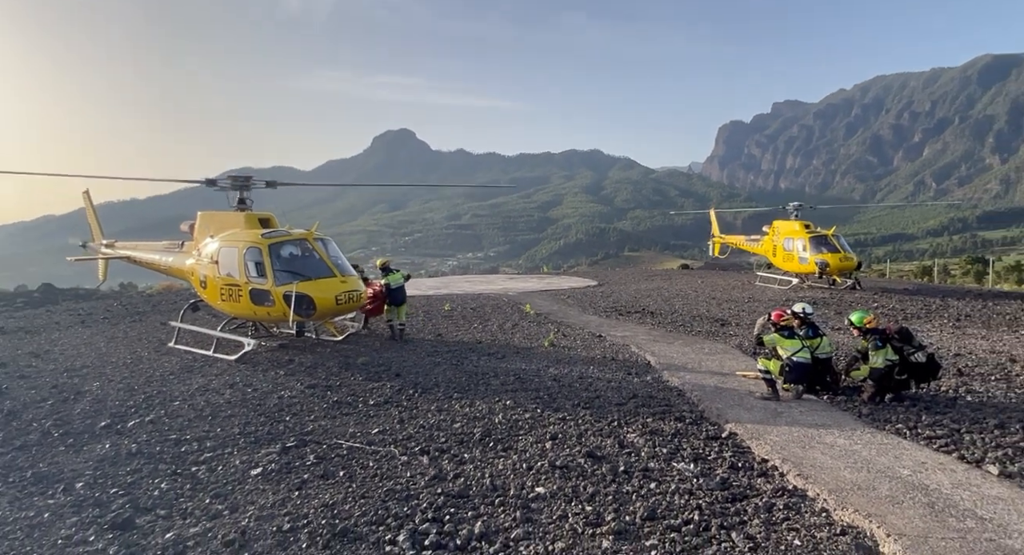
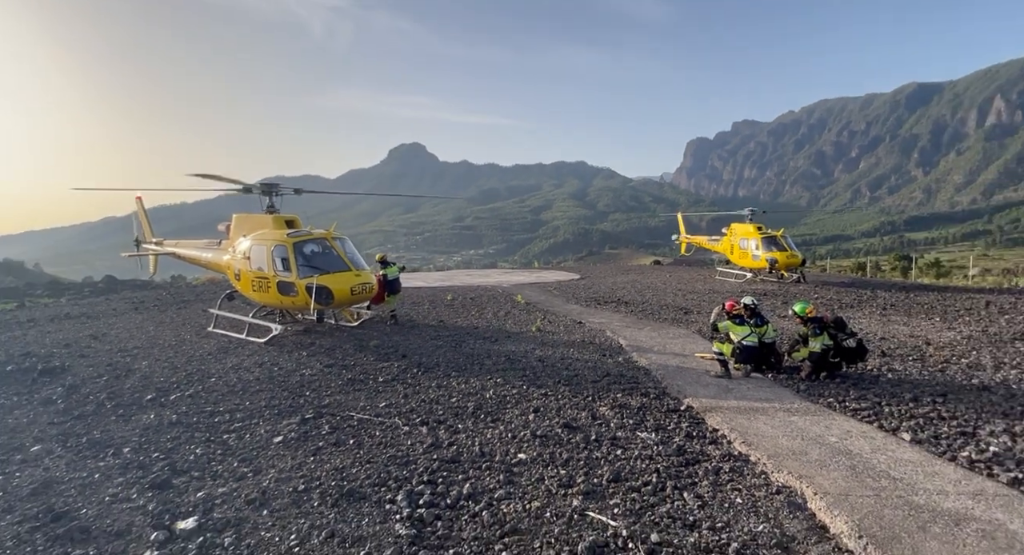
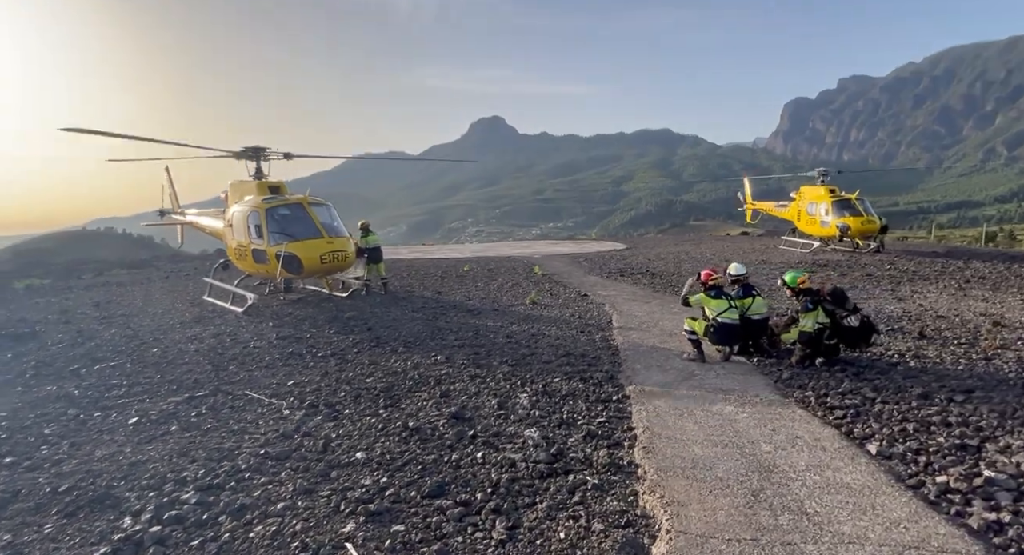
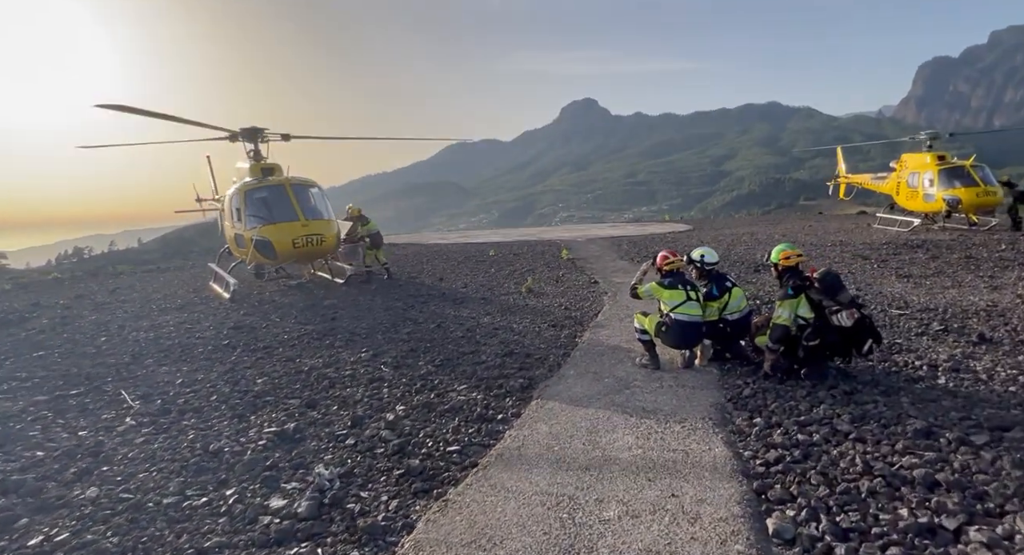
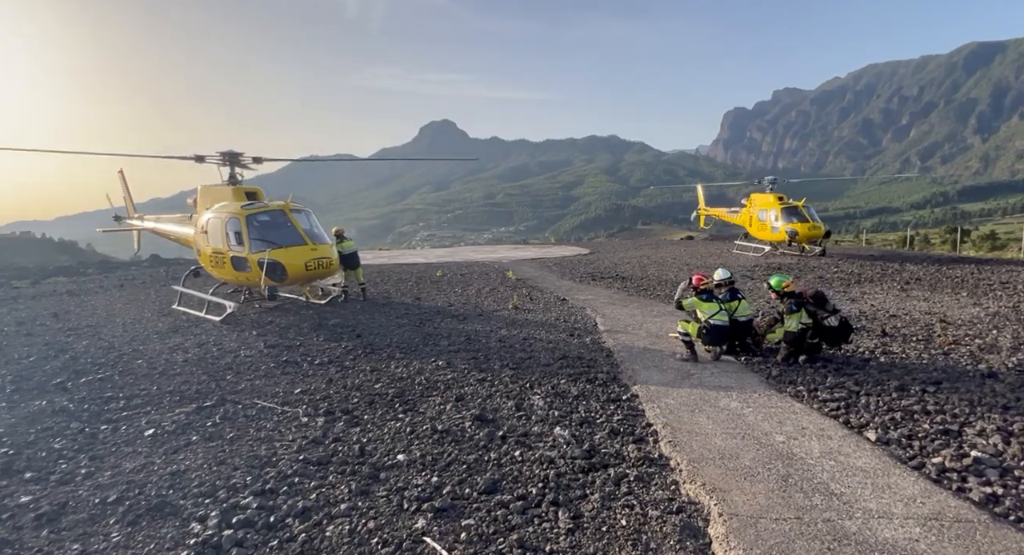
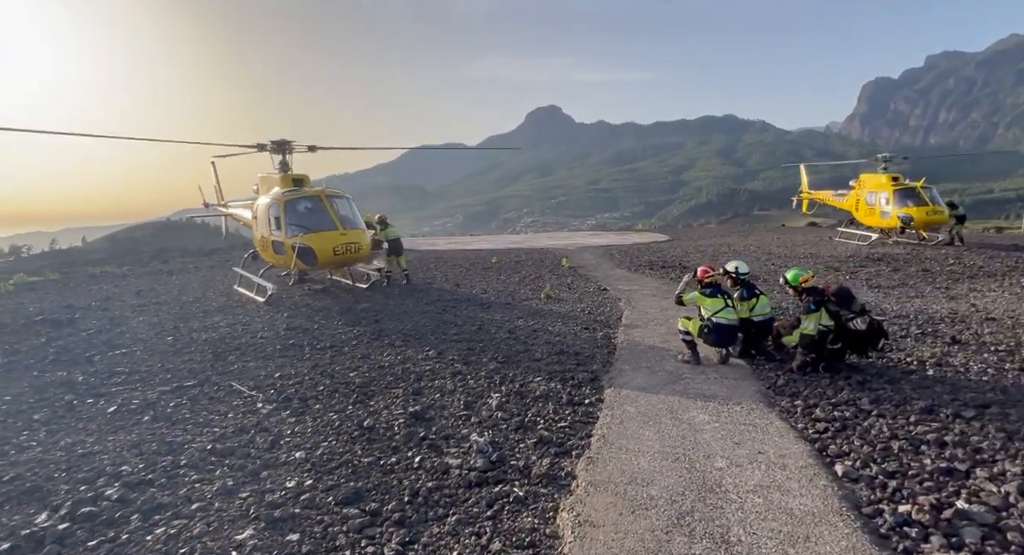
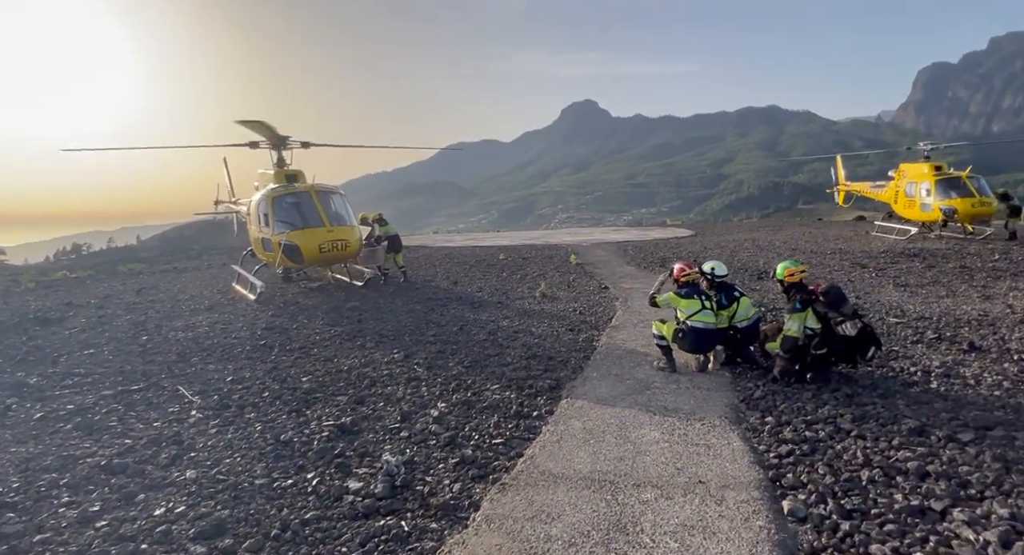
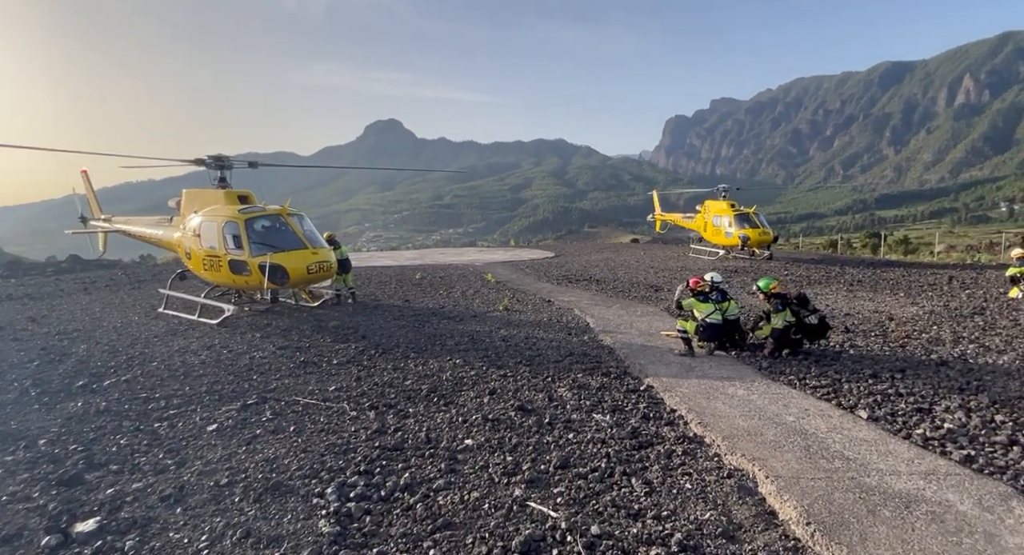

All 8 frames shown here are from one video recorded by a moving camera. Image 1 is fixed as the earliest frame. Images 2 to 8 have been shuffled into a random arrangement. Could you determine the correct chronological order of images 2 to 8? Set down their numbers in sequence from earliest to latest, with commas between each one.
2, 8, 5, 3, 6, 7, 4
